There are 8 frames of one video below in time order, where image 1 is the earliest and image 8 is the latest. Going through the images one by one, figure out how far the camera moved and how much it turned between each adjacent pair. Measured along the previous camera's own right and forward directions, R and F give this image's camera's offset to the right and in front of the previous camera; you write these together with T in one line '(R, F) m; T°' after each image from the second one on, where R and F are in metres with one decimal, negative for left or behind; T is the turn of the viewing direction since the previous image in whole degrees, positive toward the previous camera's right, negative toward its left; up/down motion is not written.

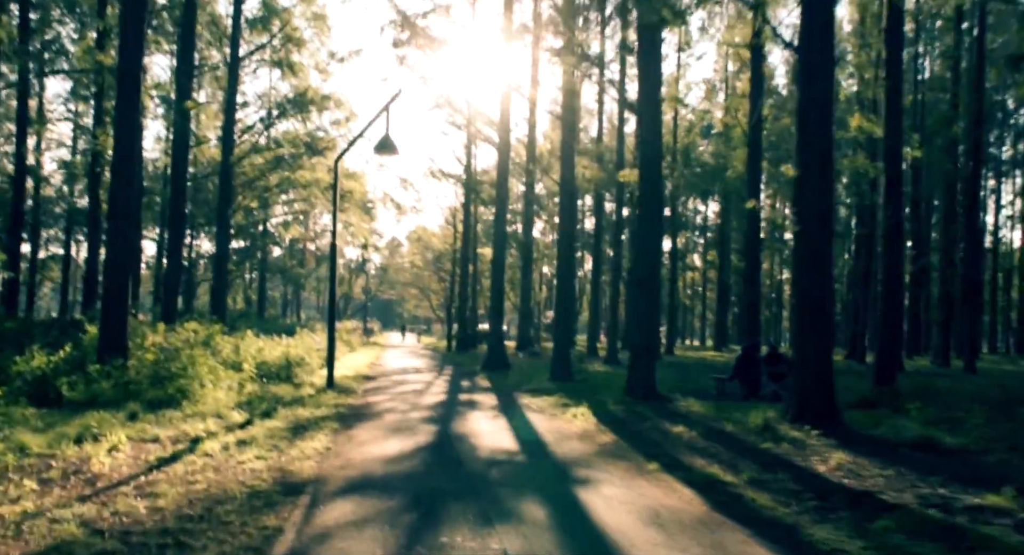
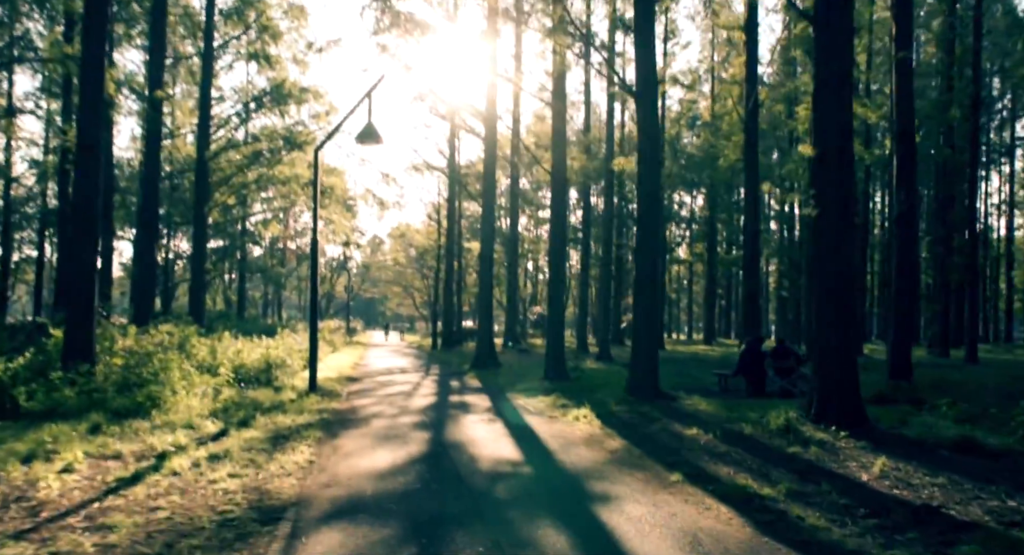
(-0.2, +0.9) m; +1°
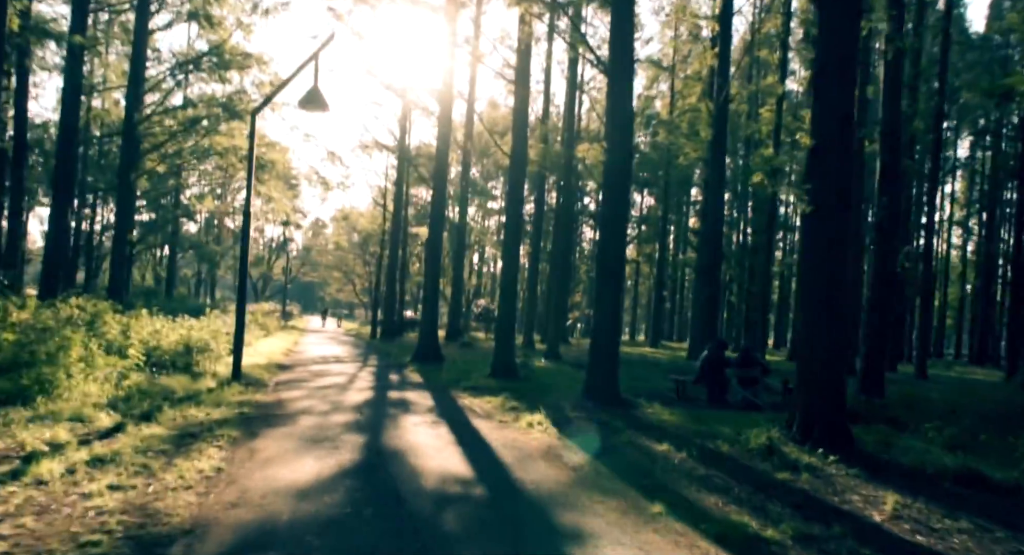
(-0.2, +1.3) m; +4°
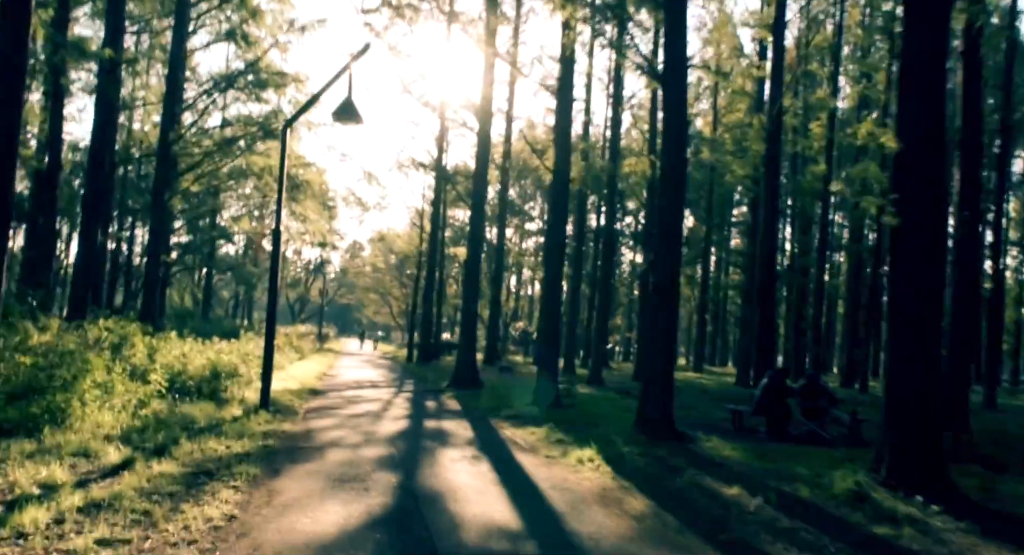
(-0.1, +0.9) m; -3°
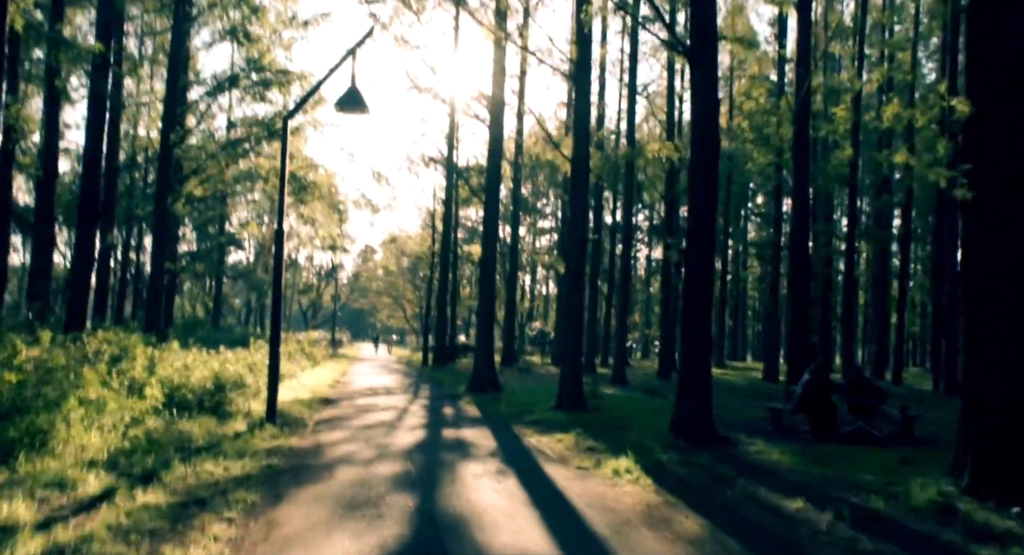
(-0.1, +1.0) m; -1°
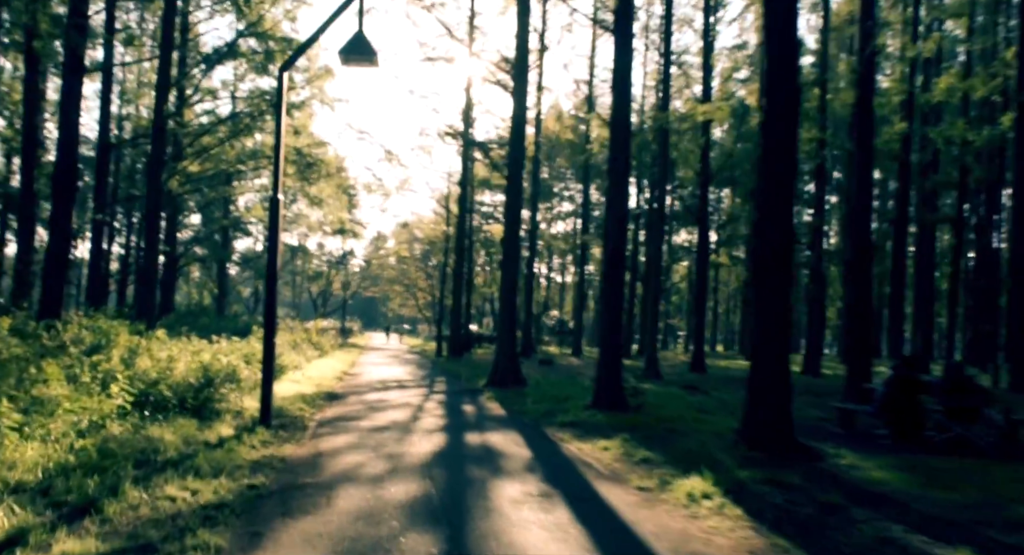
(-0.3, +1.9) m; -1°
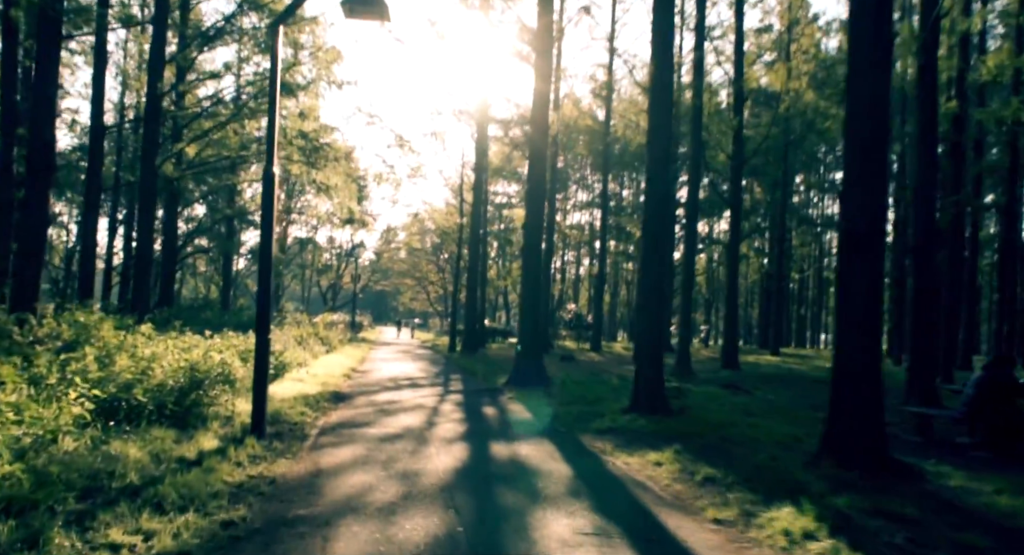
(-0.3, +1.6) m; -1°
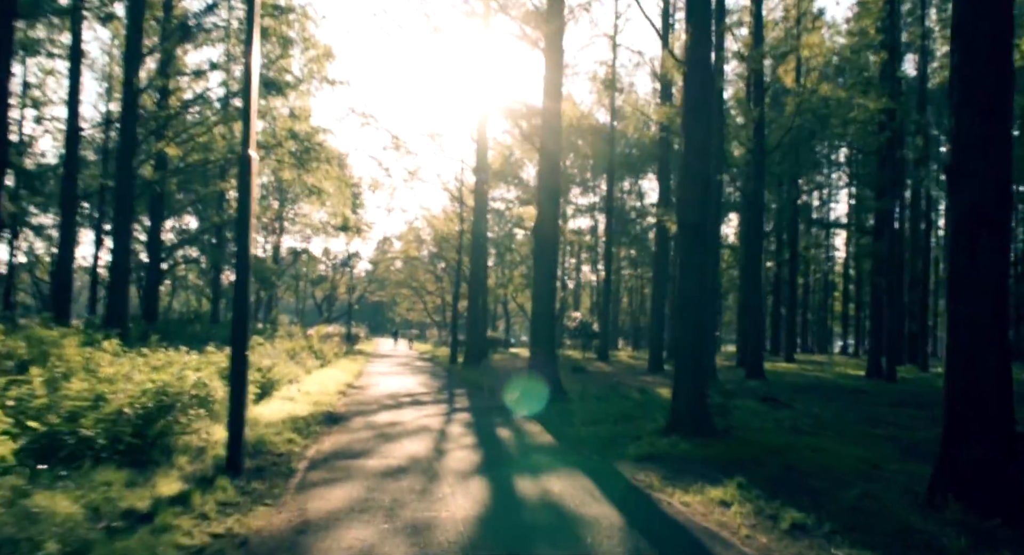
(-0.3, +1.6) m; 0°
